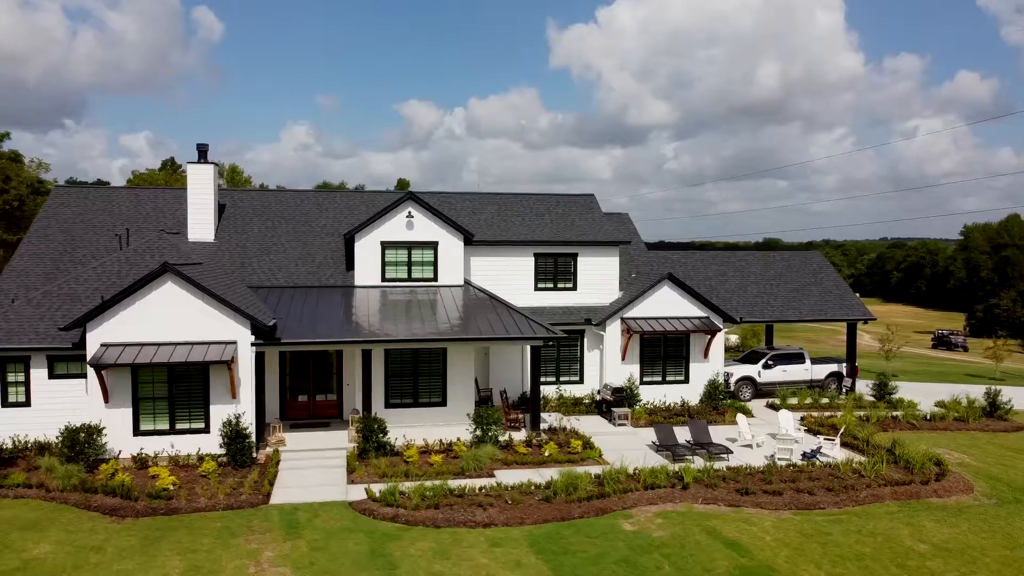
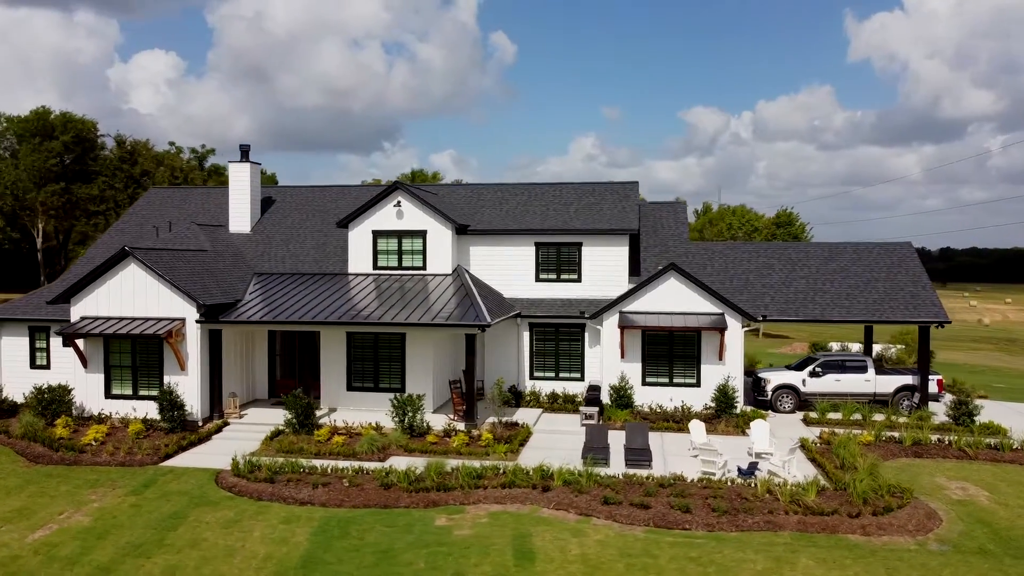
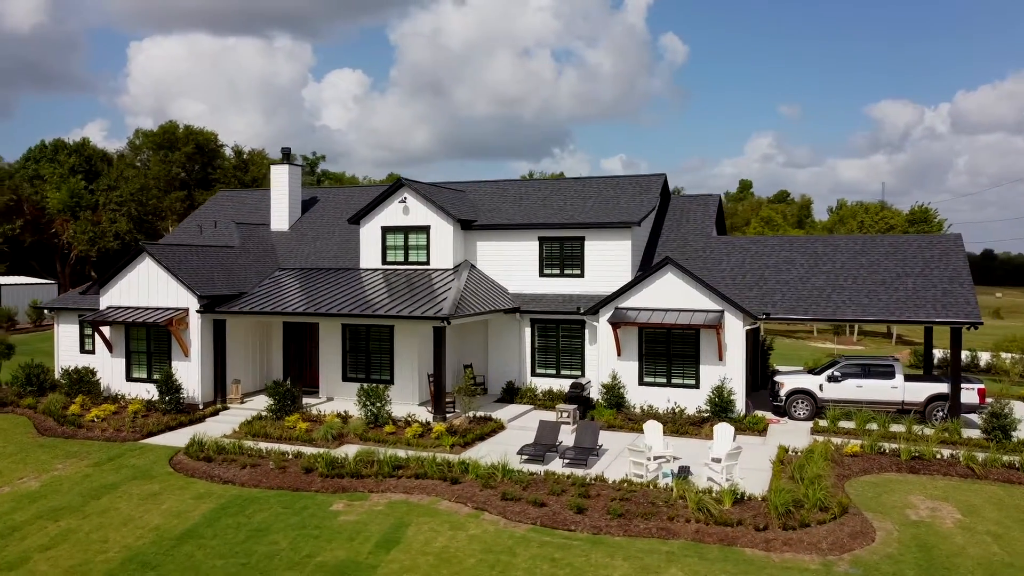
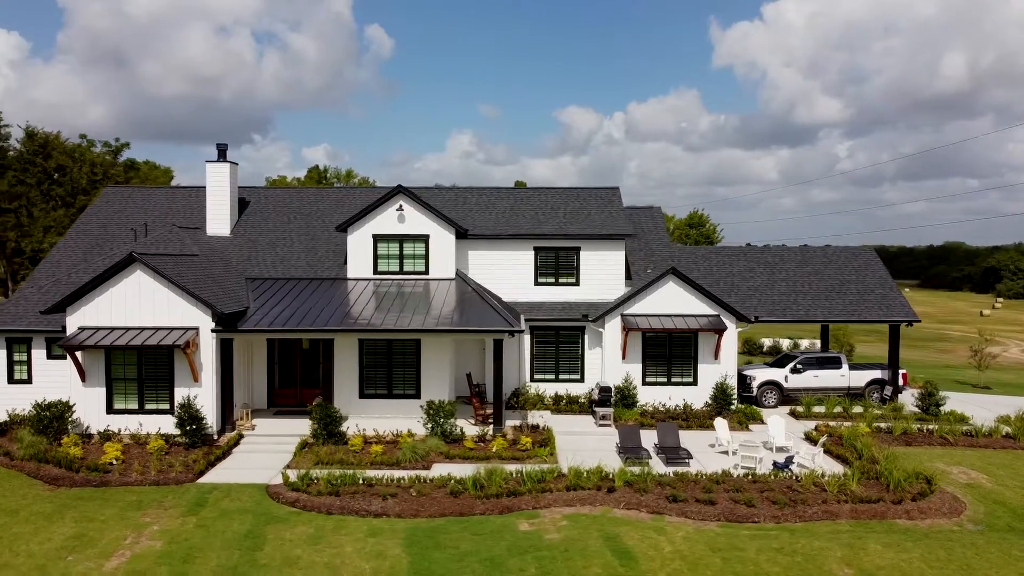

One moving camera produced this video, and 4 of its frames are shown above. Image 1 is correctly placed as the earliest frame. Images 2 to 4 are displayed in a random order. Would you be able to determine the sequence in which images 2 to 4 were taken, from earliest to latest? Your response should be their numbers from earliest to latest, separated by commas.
4, 2, 3
